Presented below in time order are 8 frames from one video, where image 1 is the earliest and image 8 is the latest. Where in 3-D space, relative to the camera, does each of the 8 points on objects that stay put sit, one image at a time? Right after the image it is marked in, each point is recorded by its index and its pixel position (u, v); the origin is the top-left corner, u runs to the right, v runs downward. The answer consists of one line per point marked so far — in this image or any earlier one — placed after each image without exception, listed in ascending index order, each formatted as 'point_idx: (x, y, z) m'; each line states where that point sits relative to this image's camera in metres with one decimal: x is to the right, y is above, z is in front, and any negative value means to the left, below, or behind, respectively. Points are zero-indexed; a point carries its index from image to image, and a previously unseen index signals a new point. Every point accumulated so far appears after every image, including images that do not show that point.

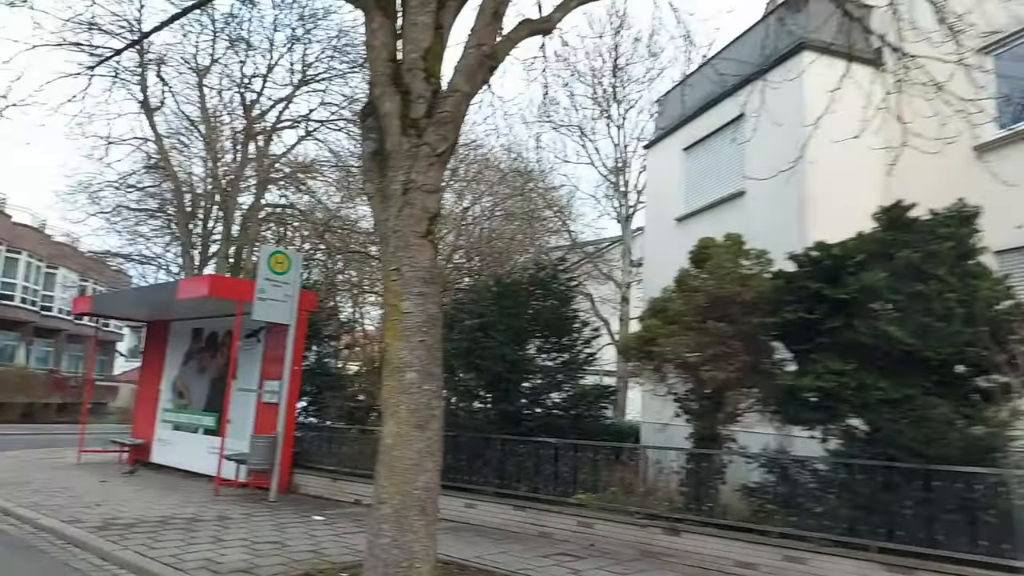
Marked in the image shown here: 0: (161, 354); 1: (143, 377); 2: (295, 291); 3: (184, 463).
0: (-7.0, -1.3, +14.4) m
1: (-7.5, -1.8, +14.8) m
2: (-3.0, -0.1, +10.1) m
3: (-5.8, -3.1, +12.9) m
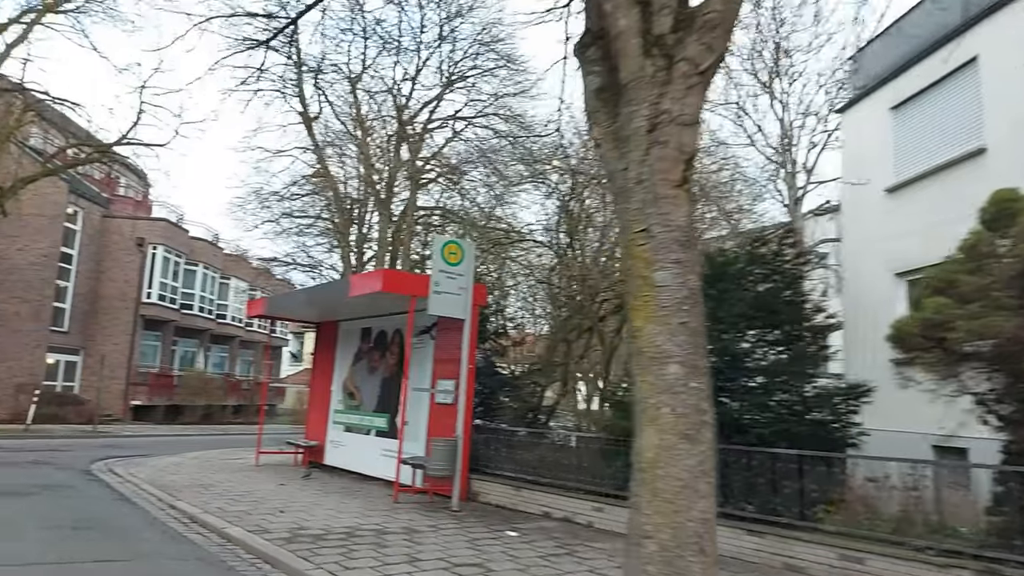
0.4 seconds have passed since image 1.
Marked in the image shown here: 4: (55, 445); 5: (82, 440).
0: (-3.6, -1.3, +14.3) m
1: (-4.0, -1.8, +14.7) m
2: (-0.5, 0.0, +9.4) m
3: (-2.7, -3.1, +12.7) m
4: (-10.6, -3.6, +16.8) m
5: (-11.3, -4.0, +19.0) m
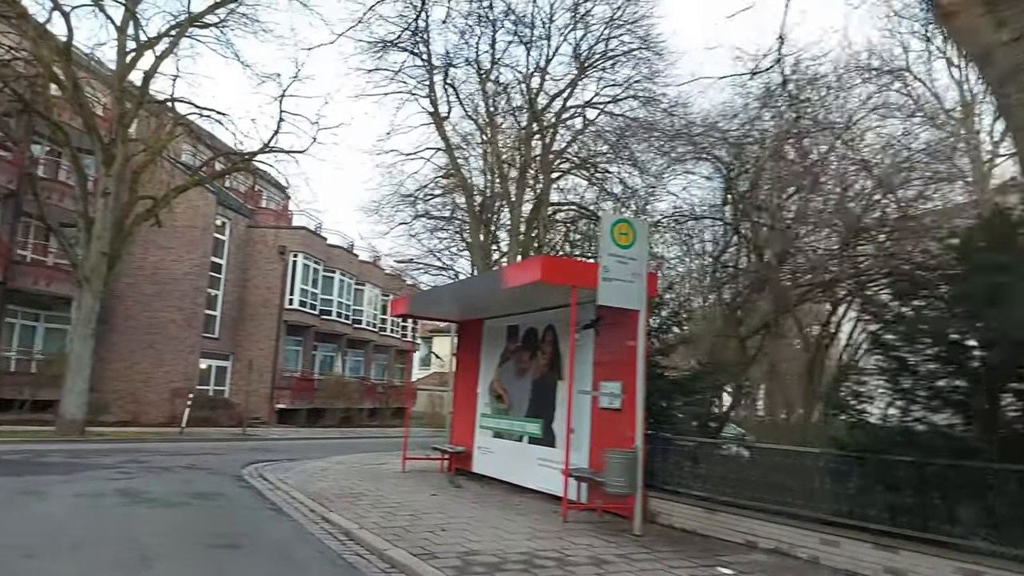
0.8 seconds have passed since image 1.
0: (-0.7, -1.2, +13.5) m
1: (-1.0, -1.8, +13.9) m
2: (+1.5, +0.2, +8.1) m
3: (0.0, -3.0, +11.7) m
4: (-7.1, -3.7, +17.1) m
5: (-7.4, -4.1, +19.4) m
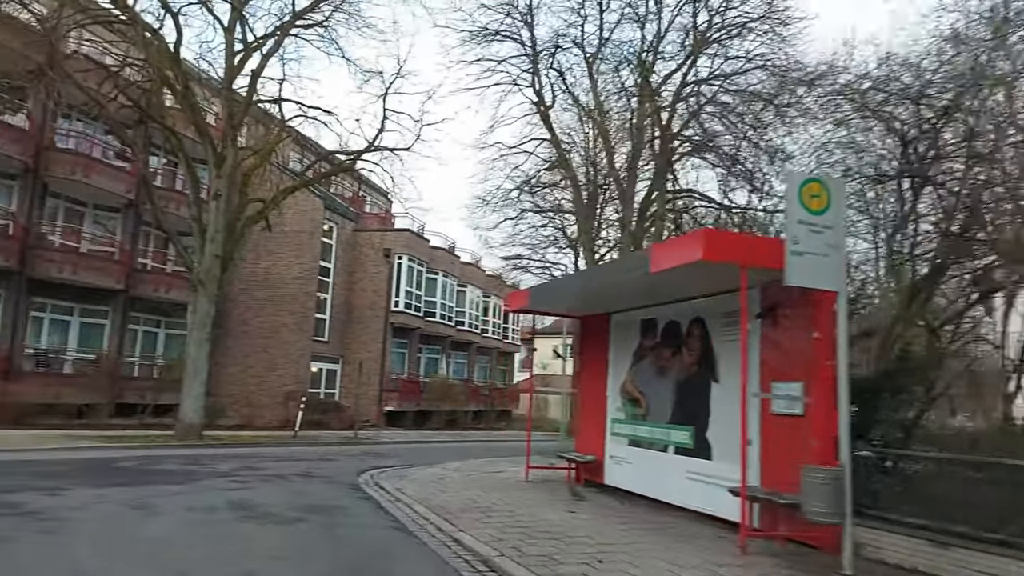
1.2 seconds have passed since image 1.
0: (+1.5, -1.1, +12.1) m
1: (+1.3, -1.6, +12.6) m
2: (+2.9, +0.4, +6.5) m
3: (+2.0, -2.8, +10.2) m
4: (-4.3, -3.7, +16.5) m
5: (-4.3, -4.1, +18.8) m
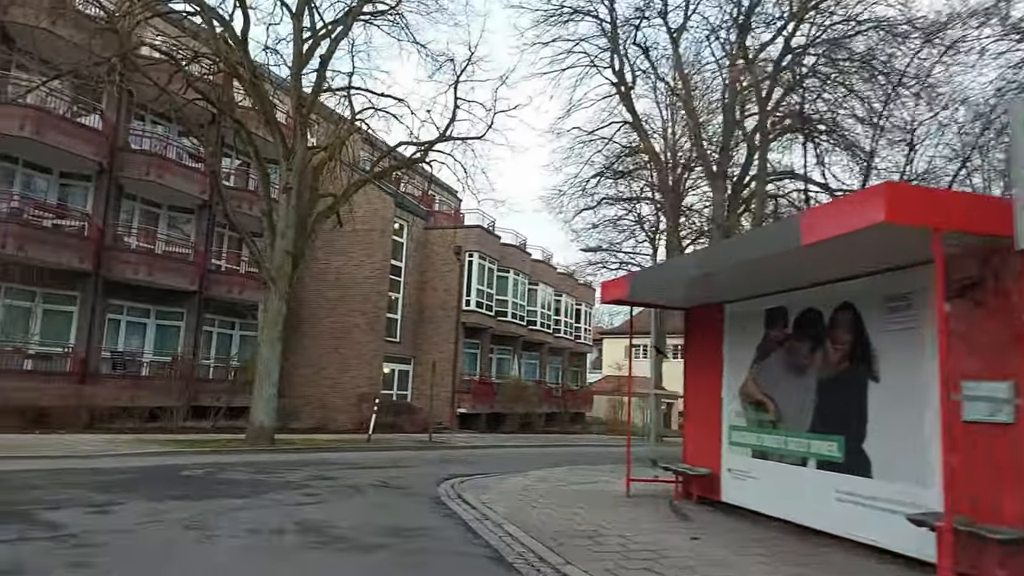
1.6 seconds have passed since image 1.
0: (+3.0, -0.9, +10.6) m
1: (+2.8, -1.4, +11.1) m
2: (+3.8, +0.6, +4.8) m
3: (+3.3, -2.6, +8.6) m
4: (-2.4, -3.6, +15.5) m
5: (-2.2, -4.0, +17.8) m
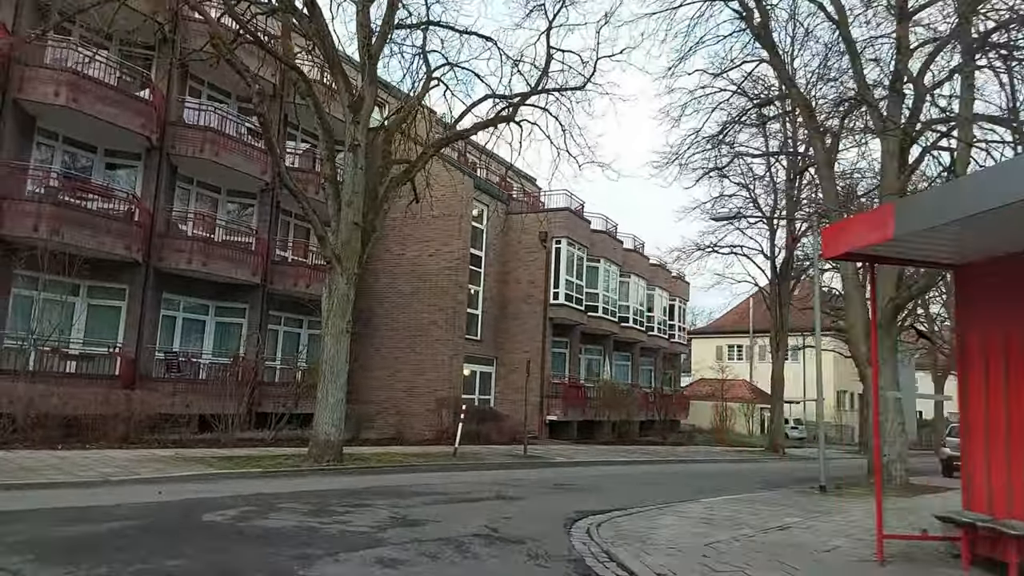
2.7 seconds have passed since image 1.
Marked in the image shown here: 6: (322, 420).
0: (+4.6, -0.3, +6.5) m
1: (+4.5, -0.9, +7.1) m
2: (+4.9, +1.2, +0.8) m
3: (+4.8, -2.1, +4.5) m
4: (-0.2, -3.2, +11.9) m
5: (+0.2, -3.6, +14.1) m
6: (-3.7, -2.6, +14.2) m
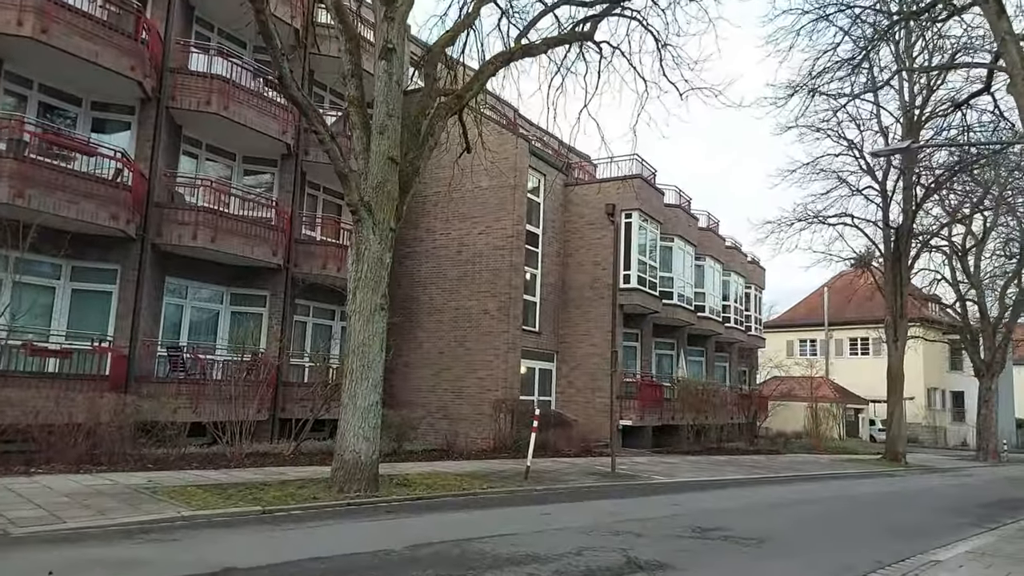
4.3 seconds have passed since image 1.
0: (+5.6, +0.3, +2.2) m
1: (+5.5, -0.2, +2.7) m
2: (+5.5, +1.9, -3.6) m
3: (+5.6, -1.4, +0.2) m
4: (+1.0, -2.6, +7.8) m
5: (+1.6, -3.0, +10.0) m
6: (-2.3, -2.0, +10.3) m
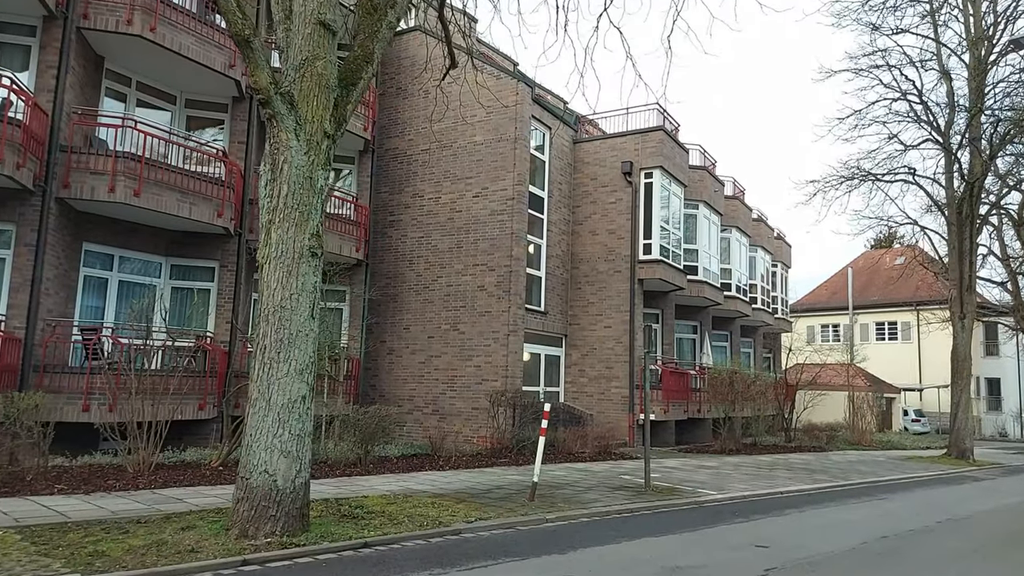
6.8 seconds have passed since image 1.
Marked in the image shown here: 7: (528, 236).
0: (+5.5, +0.9, -1.3) m
1: (+5.4, +0.4, -0.8) m
2: (+5.4, +2.4, -7.1) m
3: (+5.6, -0.8, -3.3) m
4: (+1.0, -2.0, +4.3) m
5: (+1.6, -2.4, +6.6) m
6: (-2.3, -1.4, +6.9) m
7: (+0.4, +1.5, +20.0) m
